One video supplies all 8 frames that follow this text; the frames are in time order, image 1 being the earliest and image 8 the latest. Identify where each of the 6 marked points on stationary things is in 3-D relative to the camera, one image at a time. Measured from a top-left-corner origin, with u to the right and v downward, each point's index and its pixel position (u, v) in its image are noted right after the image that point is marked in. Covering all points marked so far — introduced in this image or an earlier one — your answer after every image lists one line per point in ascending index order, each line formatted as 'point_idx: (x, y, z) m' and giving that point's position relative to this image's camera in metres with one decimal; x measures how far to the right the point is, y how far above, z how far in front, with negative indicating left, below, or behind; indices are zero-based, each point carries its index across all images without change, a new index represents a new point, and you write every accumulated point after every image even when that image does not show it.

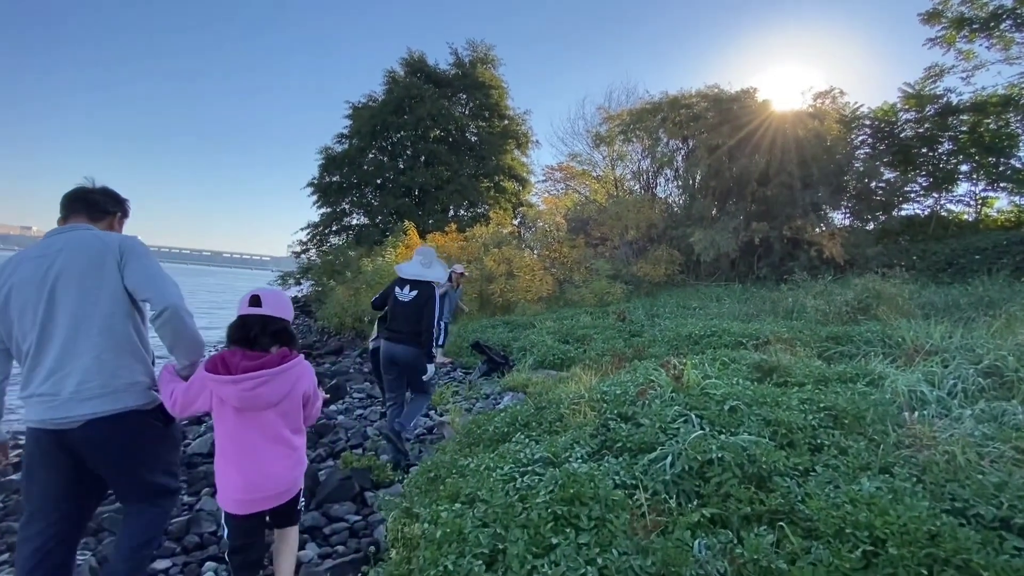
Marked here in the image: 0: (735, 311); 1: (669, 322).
0: (+6.5, -0.7, +14.1) m
1: (+4.2, -1.0, +12.9) m
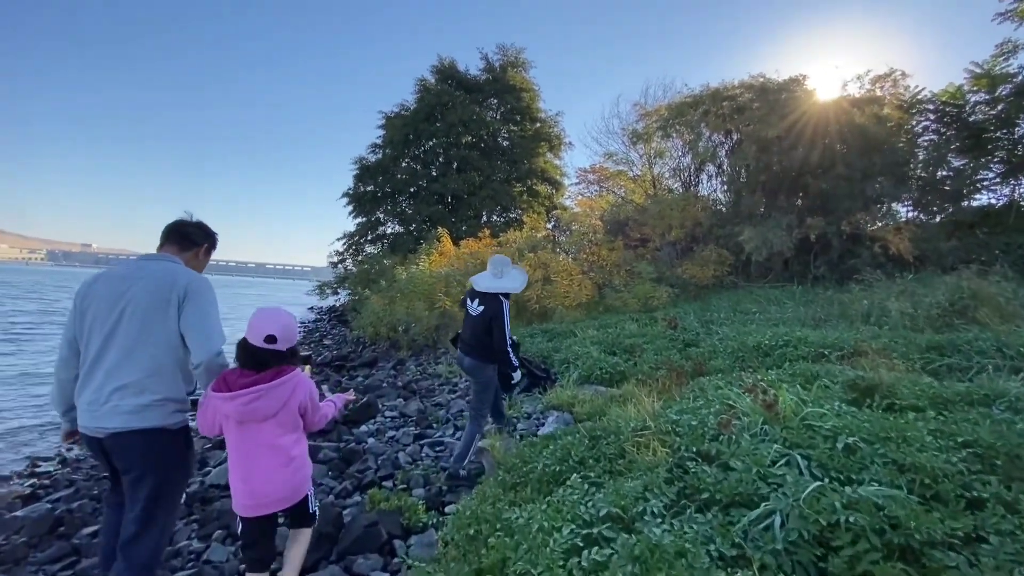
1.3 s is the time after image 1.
0: (+7.6, -0.8, +12.7) m
1: (+5.2, -1.1, +11.6) m
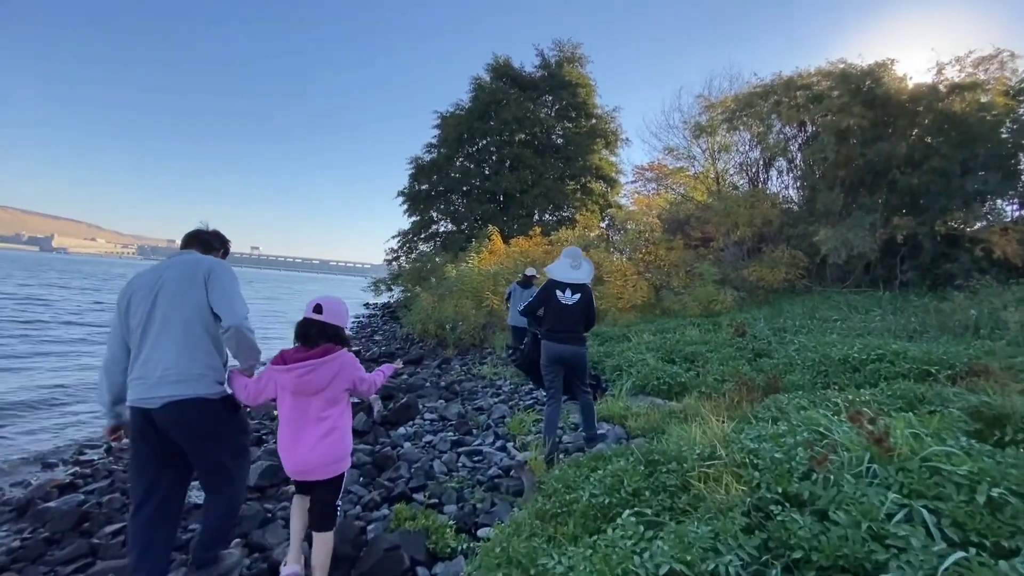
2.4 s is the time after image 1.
0: (+8.8, -0.9, +11.2) m
1: (+6.3, -1.2, +10.3) m
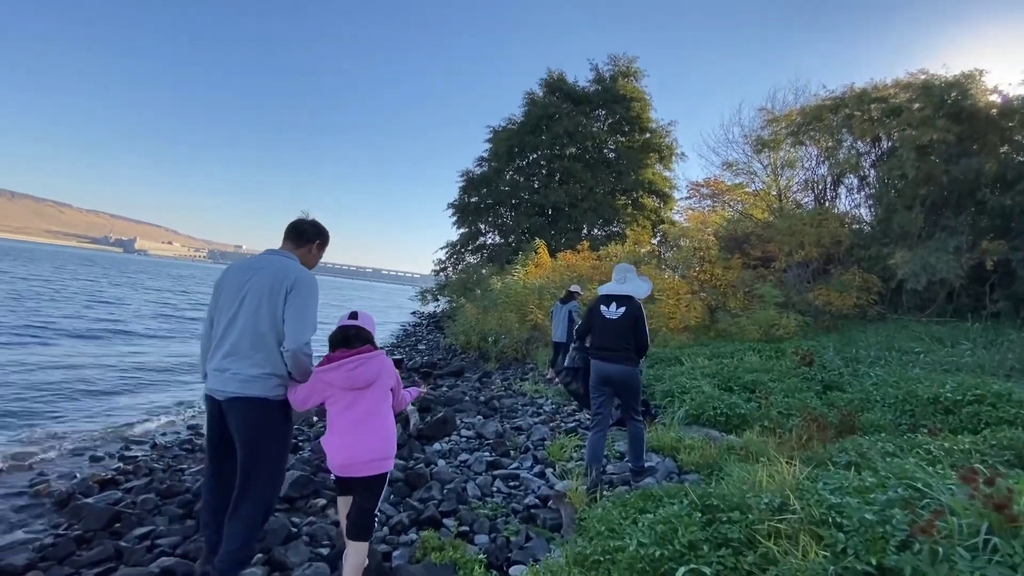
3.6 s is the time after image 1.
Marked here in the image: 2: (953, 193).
0: (+9.7, -1.6, +9.9) m
1: (+7.1, -1.7, +9.3) m
2: (+15.5, +3.4, +17.0) m
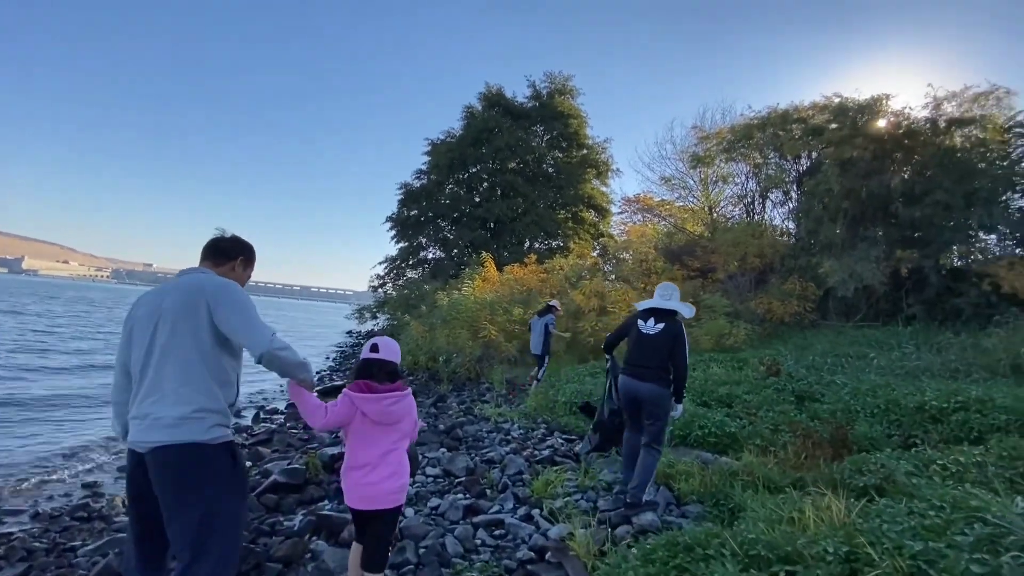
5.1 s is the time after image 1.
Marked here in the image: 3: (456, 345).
0: (+9.0, -1.7, +10.3) m
1: (+6.5, -1.8, +9.3) m
2: (+13.7, +3.1, +18.2) m
3: (-2.0, -2.1, +17.2) m
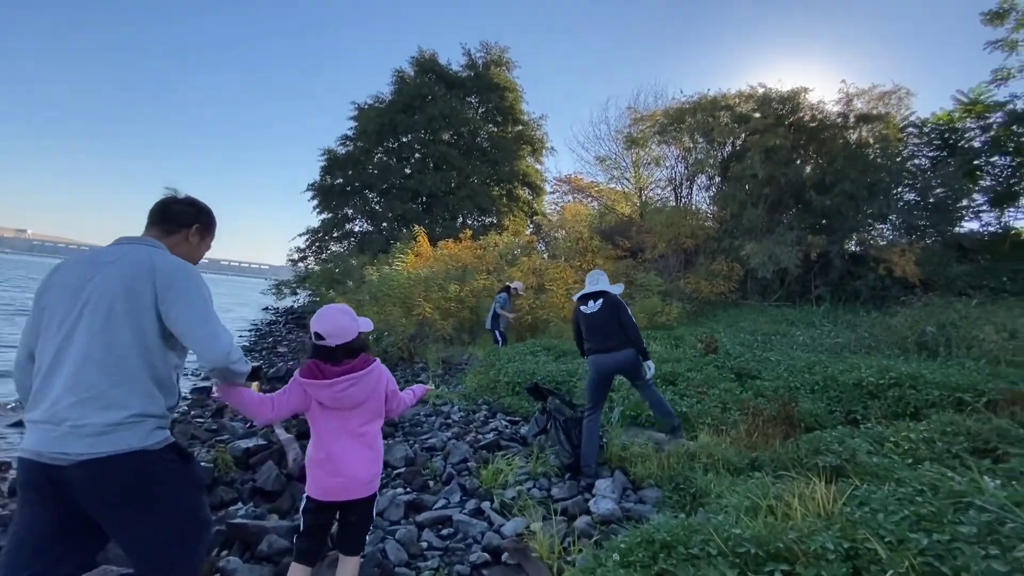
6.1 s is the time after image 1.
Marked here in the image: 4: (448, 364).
0: (+7.7, -1.3, +10.9) m
1: (+5.4, -1.4, +9.6) m
2: (+11.3, +3.8, +19.3) m
3: (-4.2, -1.2, +16.2) m
4: (-1.9, -2.2, +14.1) m
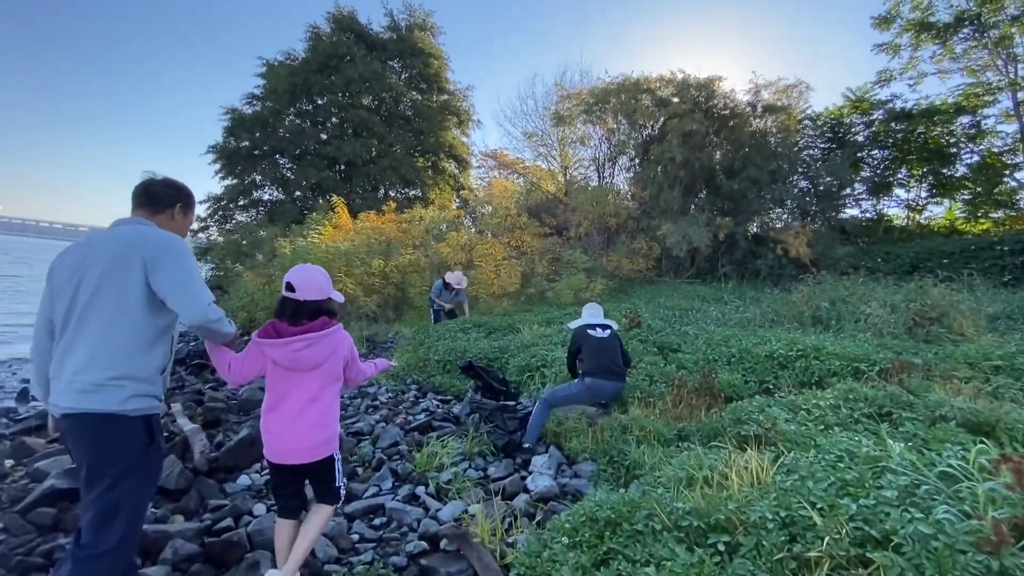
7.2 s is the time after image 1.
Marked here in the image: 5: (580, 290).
0: (+6.0, -0.8, +11.8) m
1: (+4.0, -1.0, +10.2) m
2: (+8.3, +4.8, +20.4) m
3: (-6.5, -0.4, +15.1) m
4: (-3.9, -1.5, +13.5) m
5: (+2.5, -0.1, +17.7) m
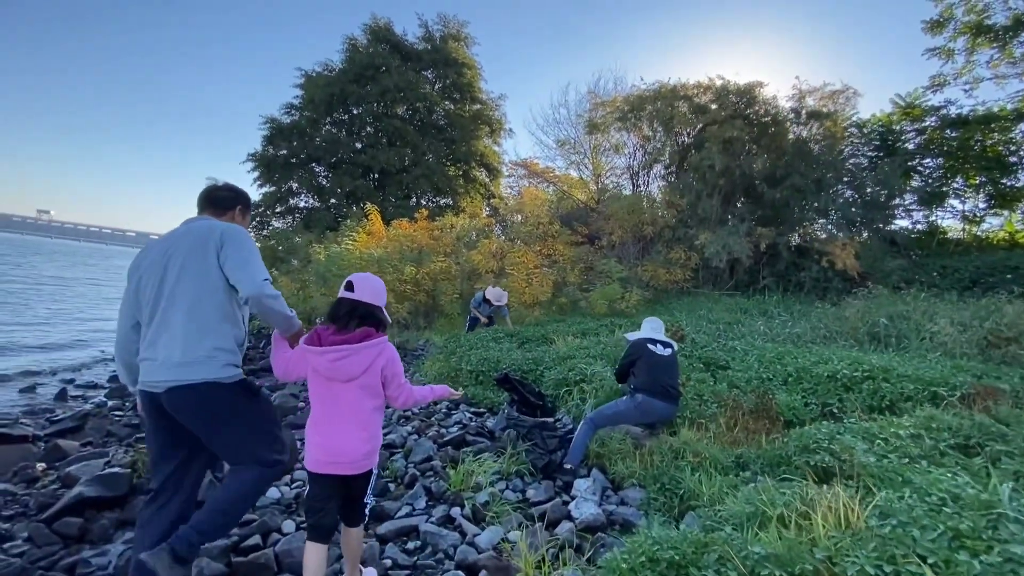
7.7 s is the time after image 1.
0: (+6.9, -1.1, +11.1) m
1: (+4.7, -1.2, +9.6) m
2: (+9.7, +4.3, +19.6) m
3: (-5.5, -0.5, +15.1) m
4: (-3.0, -1.7, +13.3) m
5: (+3.7, -0.5, +17.2) m
